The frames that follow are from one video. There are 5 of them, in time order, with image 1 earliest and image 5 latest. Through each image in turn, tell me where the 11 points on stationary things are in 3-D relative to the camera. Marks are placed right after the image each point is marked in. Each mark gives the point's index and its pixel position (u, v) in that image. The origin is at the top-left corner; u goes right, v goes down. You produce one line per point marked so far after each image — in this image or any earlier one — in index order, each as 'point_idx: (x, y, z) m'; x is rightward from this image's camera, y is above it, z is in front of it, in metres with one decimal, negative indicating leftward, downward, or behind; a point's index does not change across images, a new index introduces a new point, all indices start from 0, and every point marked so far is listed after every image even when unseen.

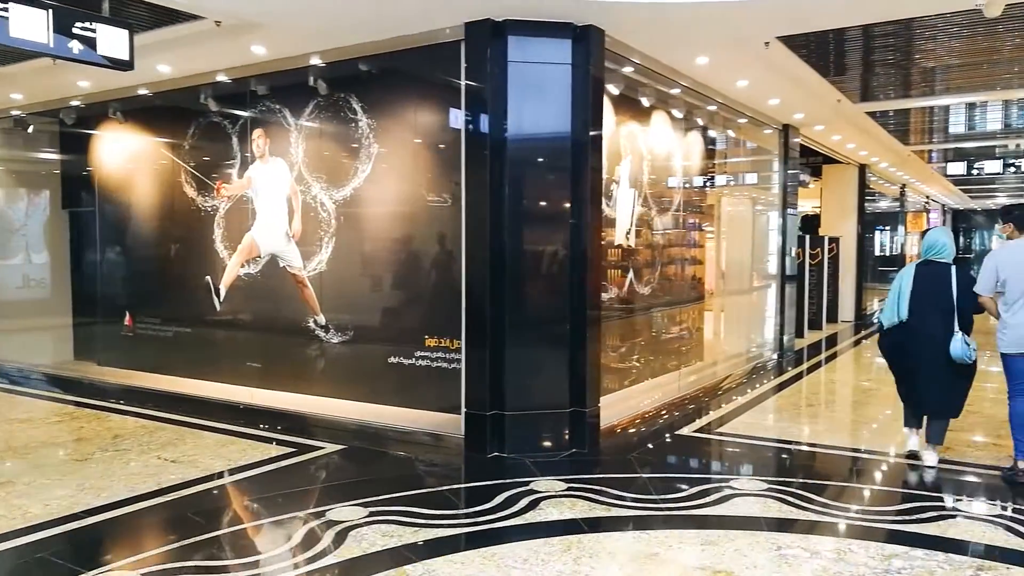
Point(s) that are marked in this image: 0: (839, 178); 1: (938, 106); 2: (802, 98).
0: (+5.0, +1.7, +12.2) m
1: (+4.0, +1.7, +7.5) m
2: (+2.5, +1.7, +6.9) m
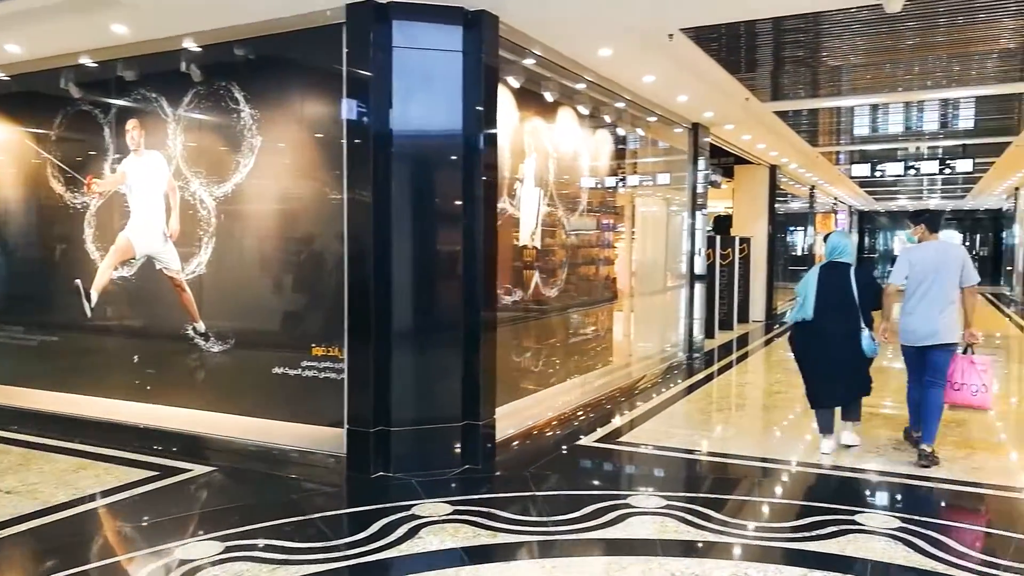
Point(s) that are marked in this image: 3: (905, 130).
0: (+3.6, +1.7, +12.3) m
1: (+3.1, +1.7, +7.5) m
2: (+1.7, +1.6, +6.8) m
3: (+4.6, +1.9, +9.4) m
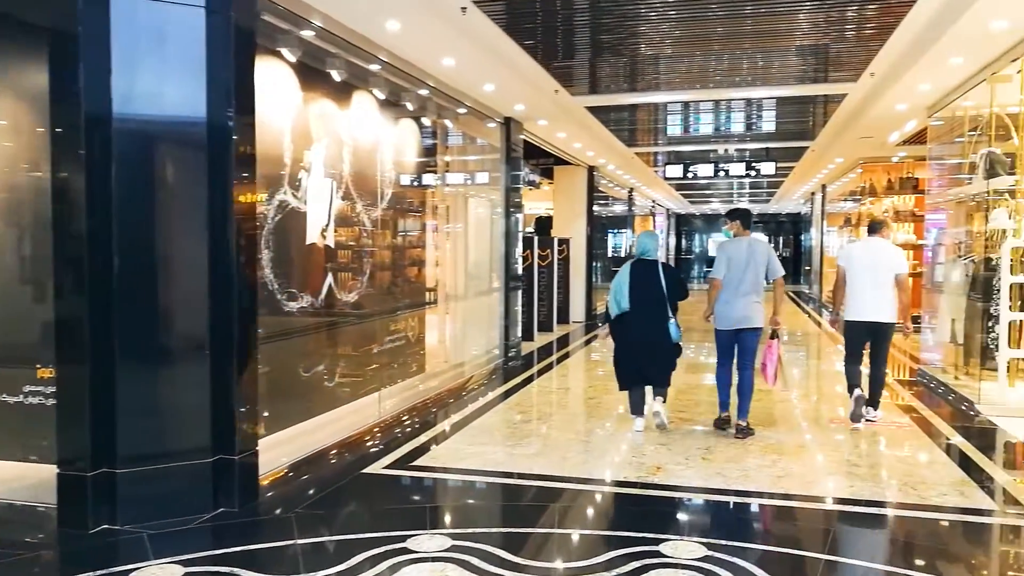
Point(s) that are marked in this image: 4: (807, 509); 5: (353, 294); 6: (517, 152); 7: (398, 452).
0: (+0.9, +1.7, +12.3) m
1: (+1.3, +1.7, +7.4) m
2: (0.0, +1.6, +6.4) m
3: (+2.4, +1.9, +9.6) m
4: (+1.3, -1.0, +3.6) m
5: (-1.1, 0.0, +5.7) m
6: (0.0, +1.5, +8.7) m
7: (-0.7, -1.0, +4.9) m
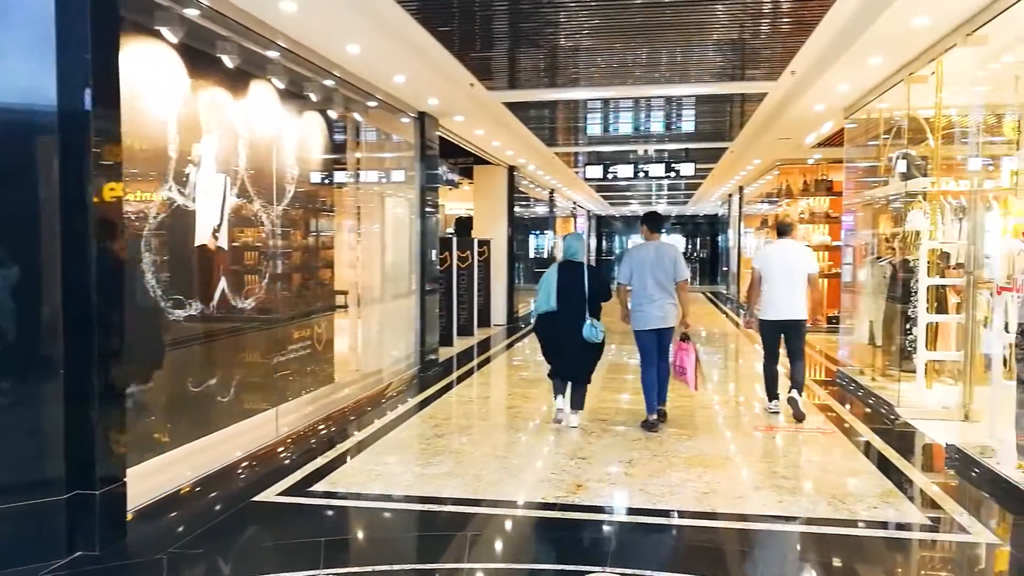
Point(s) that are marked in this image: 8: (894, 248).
0: (-0.4, +1.6, +12.0) m
1: (+0.6, +1.7, +7.2) m
2: (-0.6, +1.6, +6.1) m
3: (+1.4, +1.9, +9.4) m
4: (+0.9, -1.0, +3.4) m
5: (-1.7, -0.1, +5.3) m
6: (-0.8, +1.4, +8.4) m
7: (-1.2, -1.0, +4.5) m
8: (+3.1, +0.3, +6.4) m
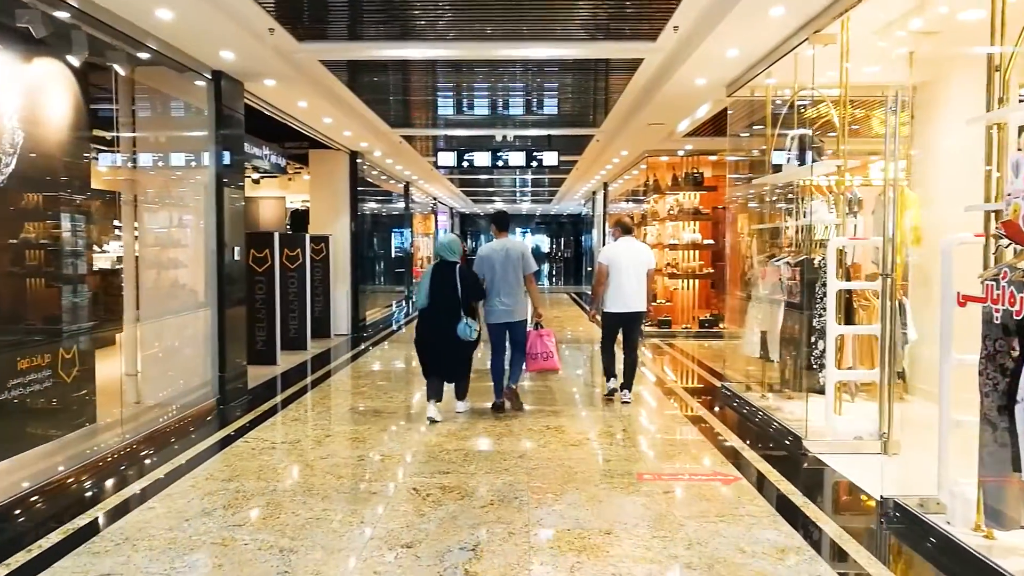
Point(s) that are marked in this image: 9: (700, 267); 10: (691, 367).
0: (-2.4, +1.6, +10.4) m
1: (-0.7, +1.6, +5.8) m
2: (-1.7, +1.5, +4.6) m
3: (-0.2, +1.8, +8.2) m
4: (+0.3, -1.1, +2.1) m
5: (-2.6, -0.1, +3.6) m
6: (-2.3, +1.4, +6.8) m
7: (-2.0, -1.1, +2.9) m
8: (+1.9, +0.3, +5.5) m
9: (+2.6, +0.3, +11.1) m
10: (+2.1, -0.9, +9.4) m
